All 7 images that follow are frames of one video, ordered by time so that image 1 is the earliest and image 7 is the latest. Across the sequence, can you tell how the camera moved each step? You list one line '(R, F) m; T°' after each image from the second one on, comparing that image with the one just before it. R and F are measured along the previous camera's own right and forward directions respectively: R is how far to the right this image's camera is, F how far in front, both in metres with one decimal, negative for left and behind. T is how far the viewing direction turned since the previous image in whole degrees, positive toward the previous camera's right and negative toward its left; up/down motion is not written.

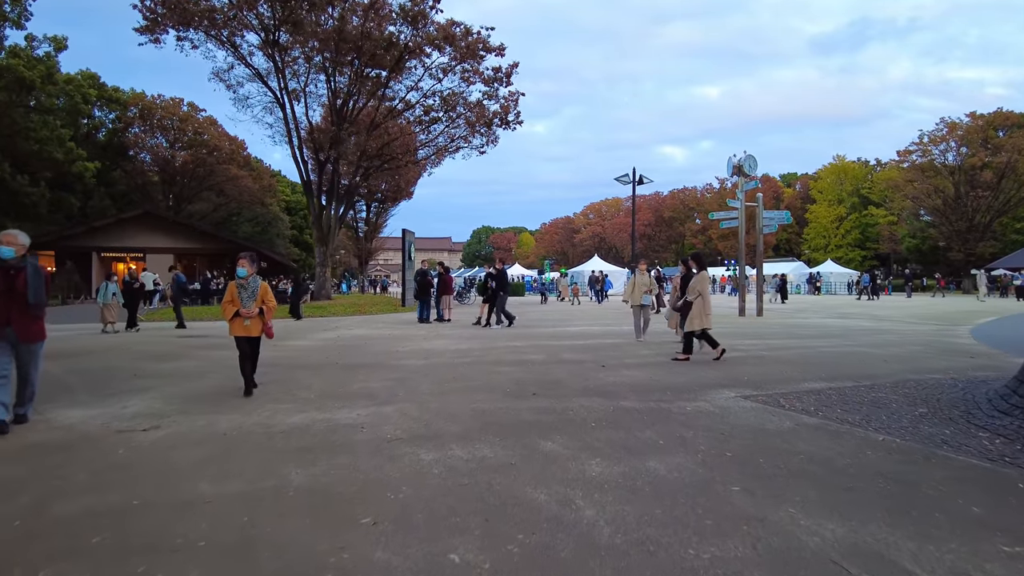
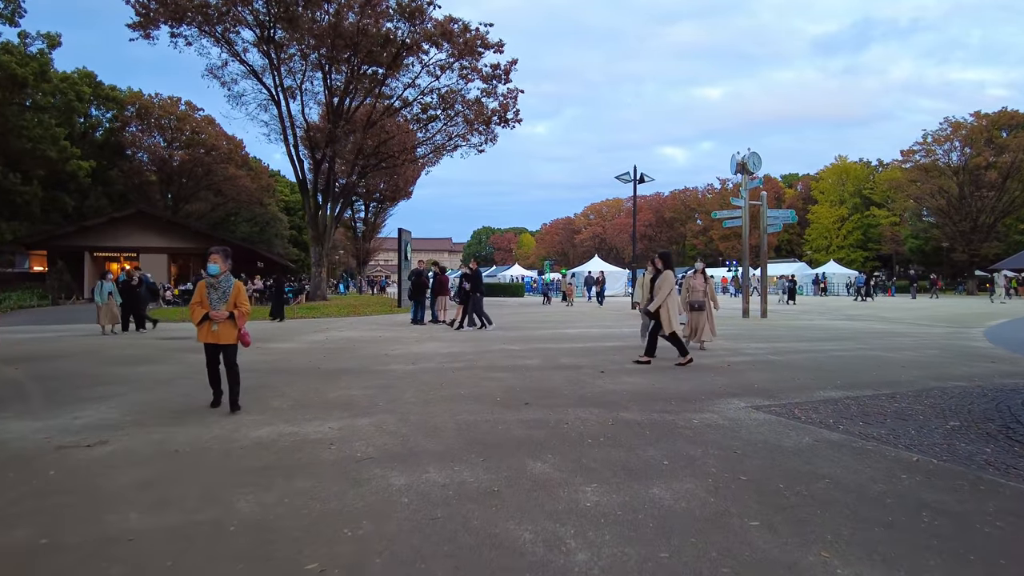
(+0.1, +0.6) m; 0°
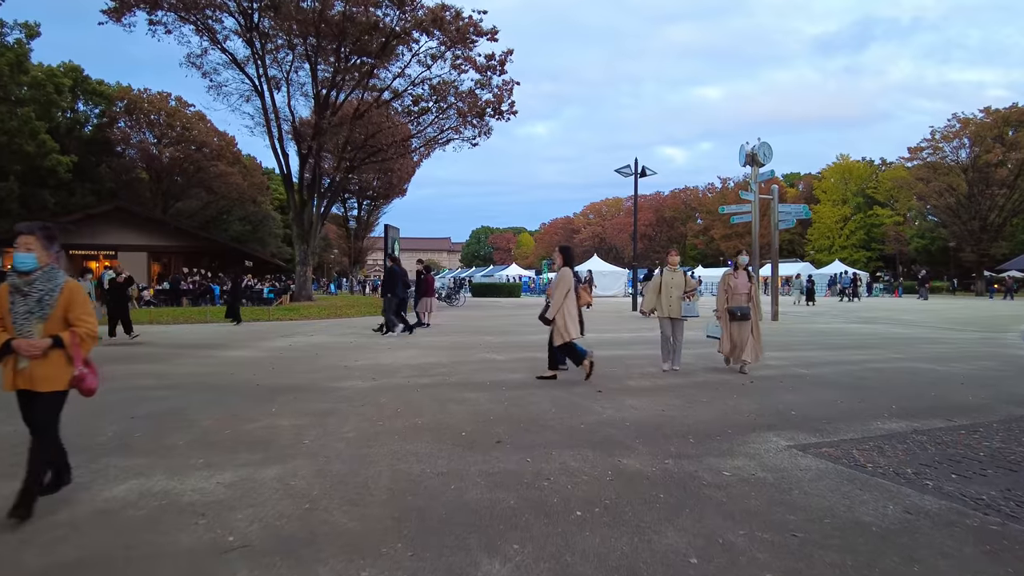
(+0.2, +1.6) m; 0°
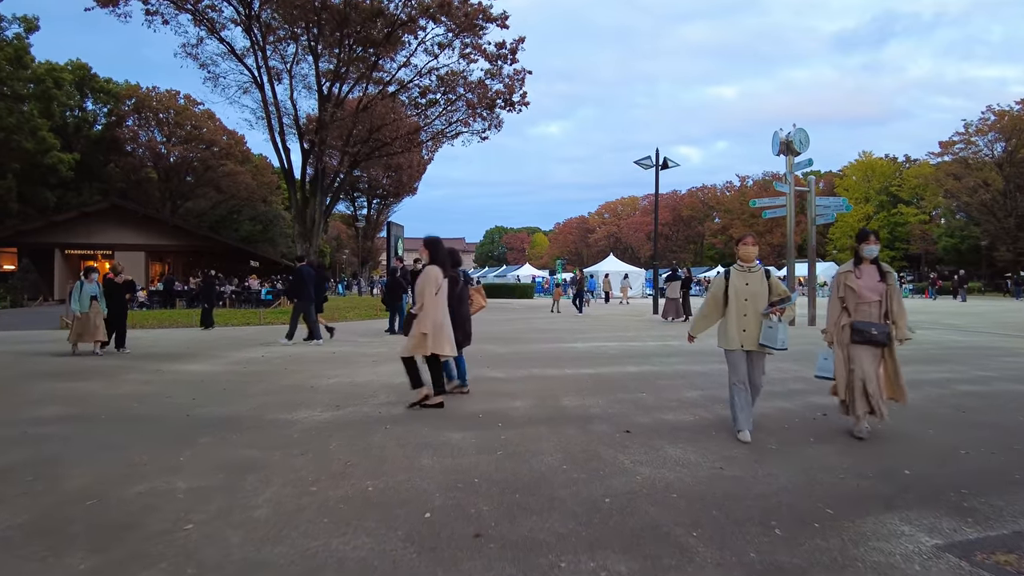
(+0.1, +1.8) m; -1°
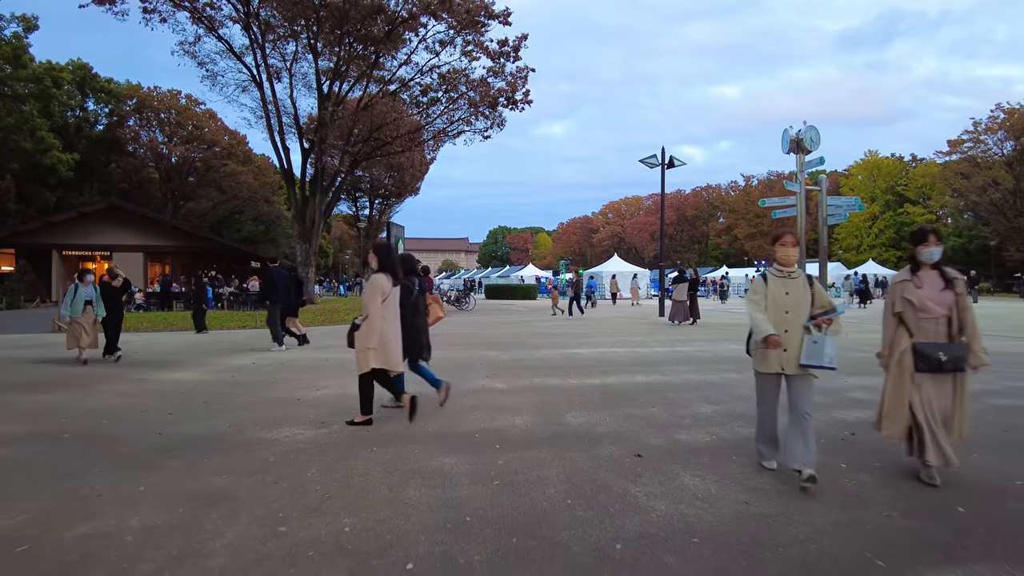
(0.0, +0.5) m; 0°
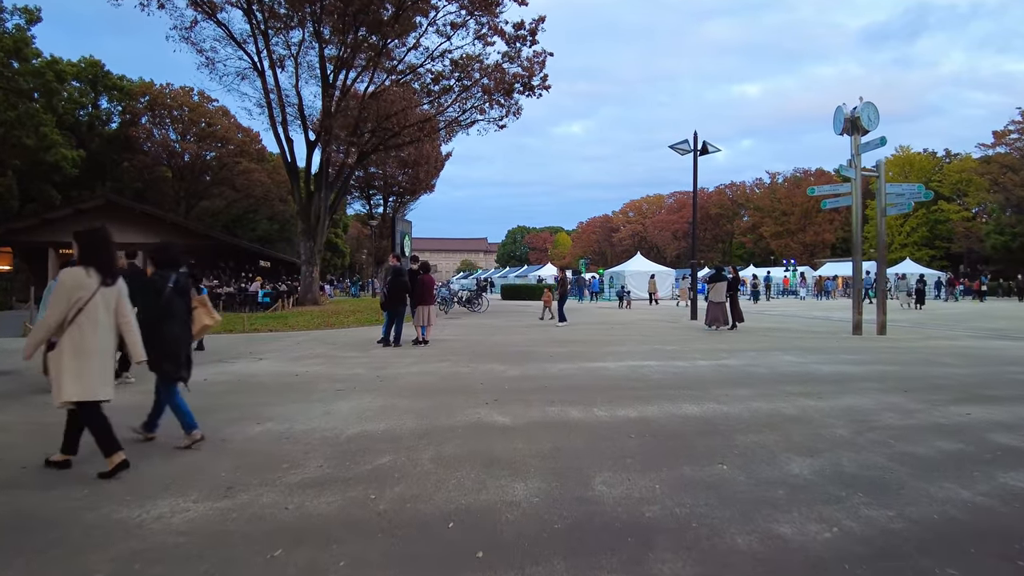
(+0.1, +2.1) m; -2°
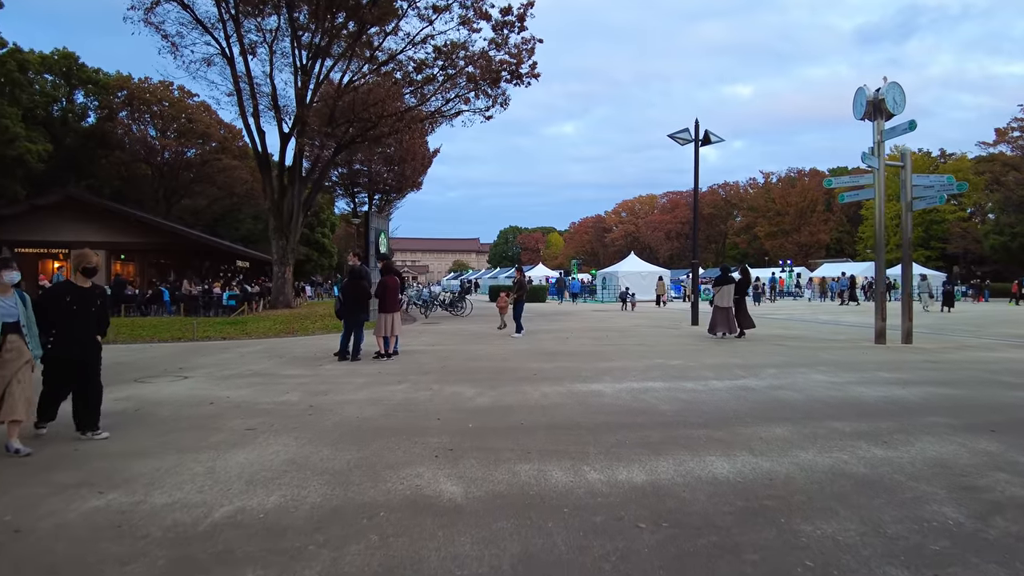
(+0.2, +1.8) m; +1°
